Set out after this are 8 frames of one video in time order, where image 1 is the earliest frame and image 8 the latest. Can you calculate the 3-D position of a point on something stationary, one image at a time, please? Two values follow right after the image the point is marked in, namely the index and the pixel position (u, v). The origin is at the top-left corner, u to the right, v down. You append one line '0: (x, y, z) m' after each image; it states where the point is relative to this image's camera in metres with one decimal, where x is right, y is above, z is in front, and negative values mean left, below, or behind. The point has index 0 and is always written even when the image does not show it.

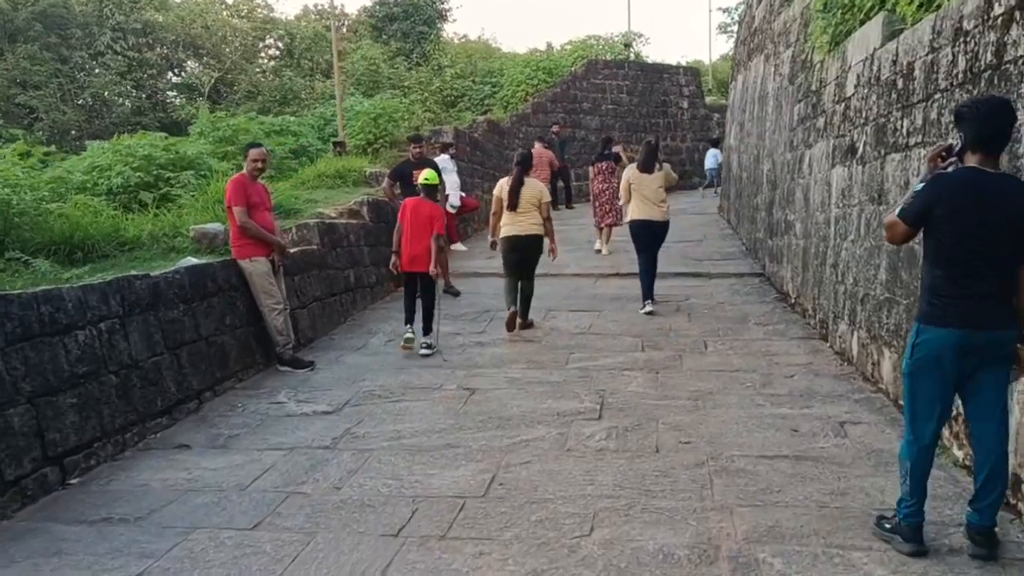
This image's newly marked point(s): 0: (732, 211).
0: (+3.5, +1.2, +13.5) m
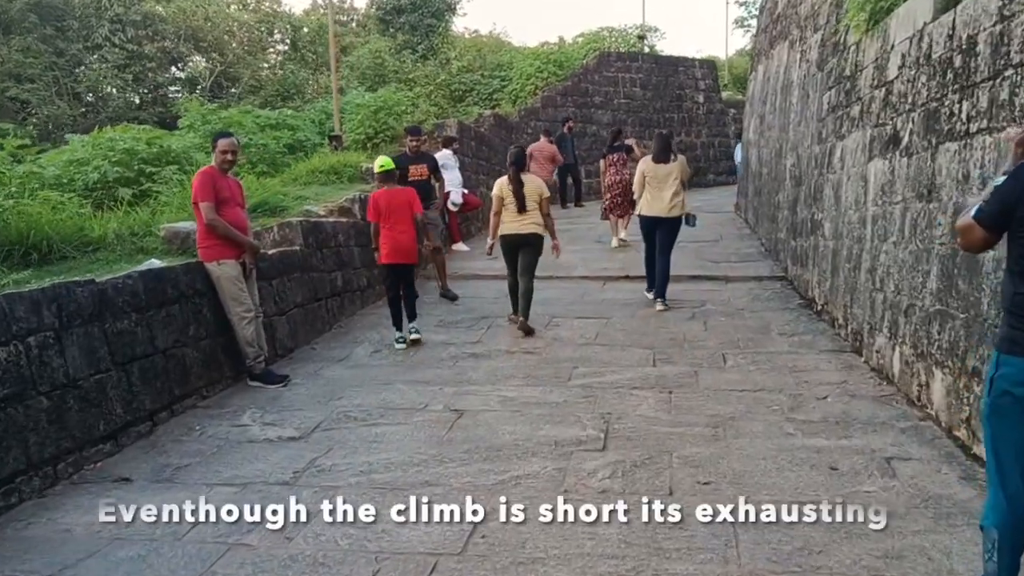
0: (+3.6, +1.2, +12.8) m
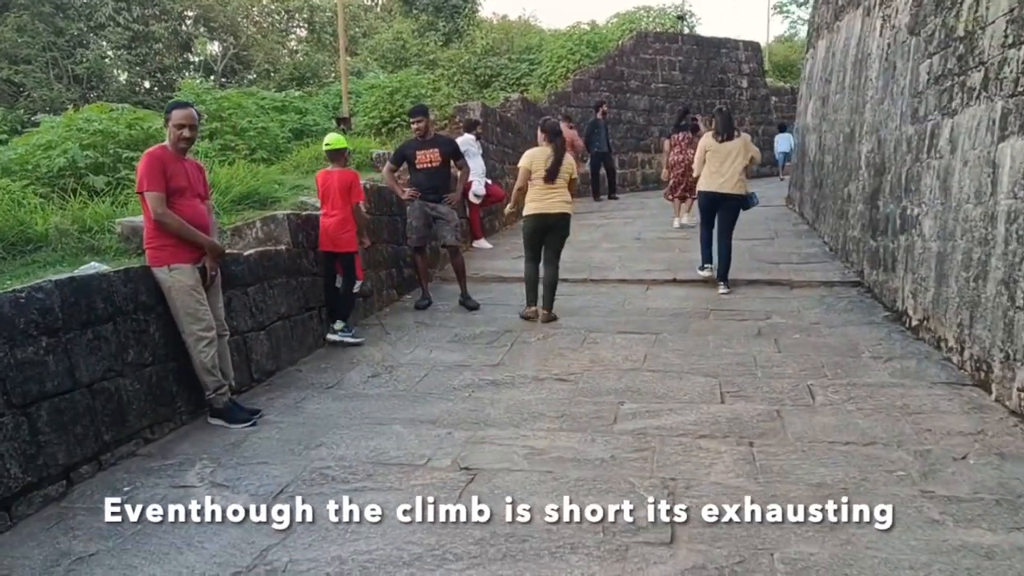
0: (+4.0, +1.2, +11.4) m
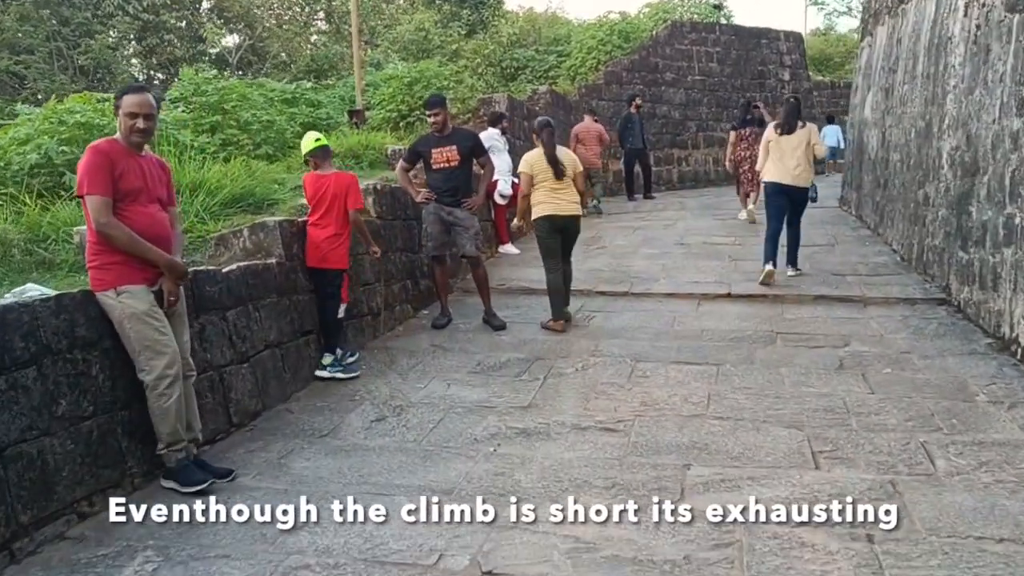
0: (+4.3, +1.0, +10.3) m
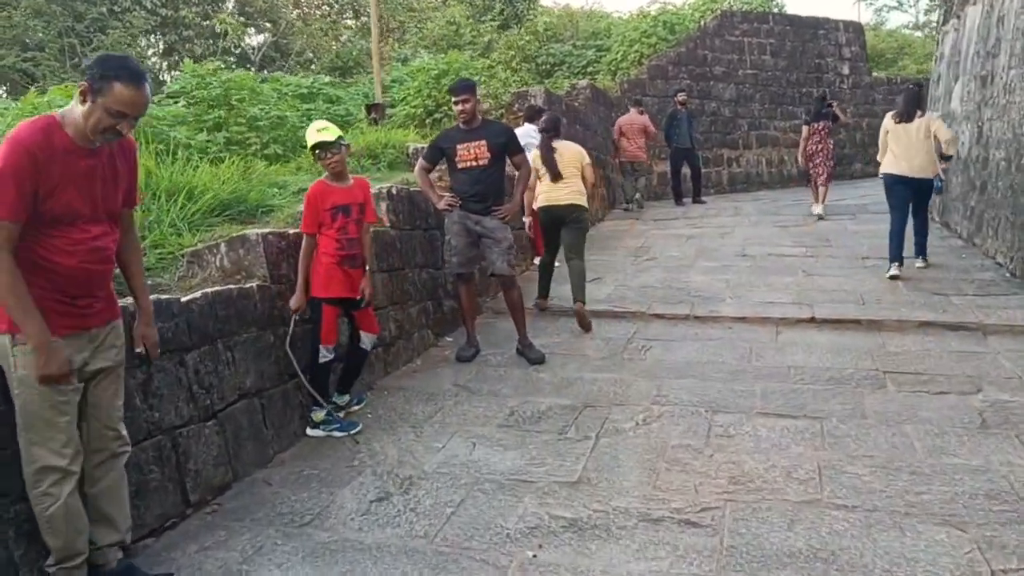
0: (+4.8, +0.8, +9.0) m
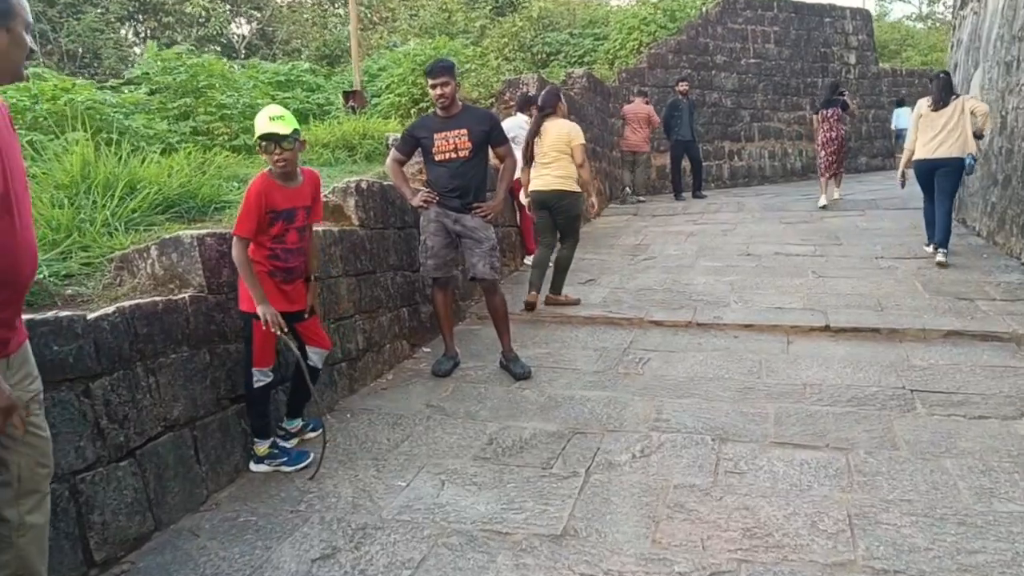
0: (+4.6, +0.8, +8.5) m
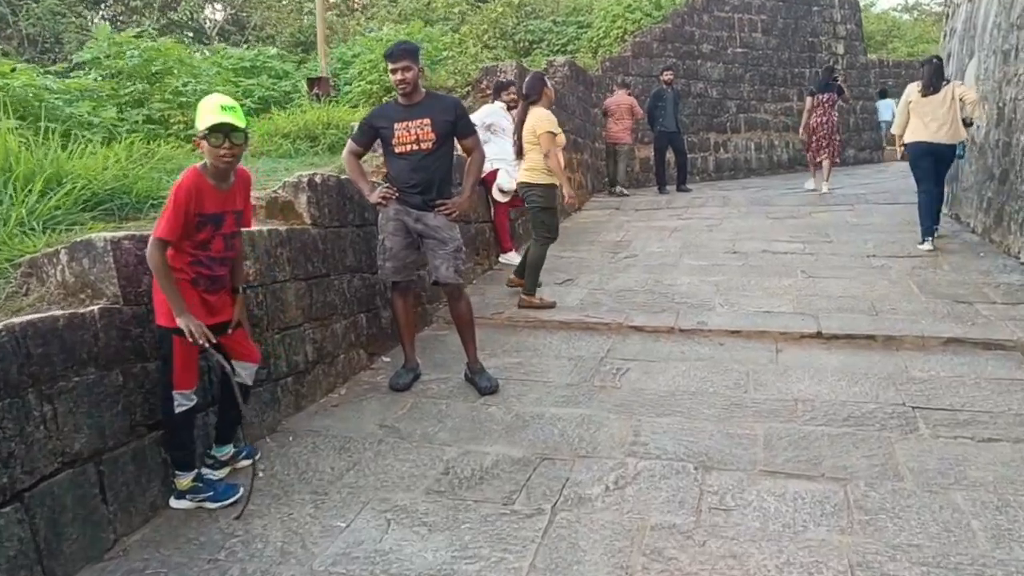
0: (+4.4, +0.8, +8.1) m
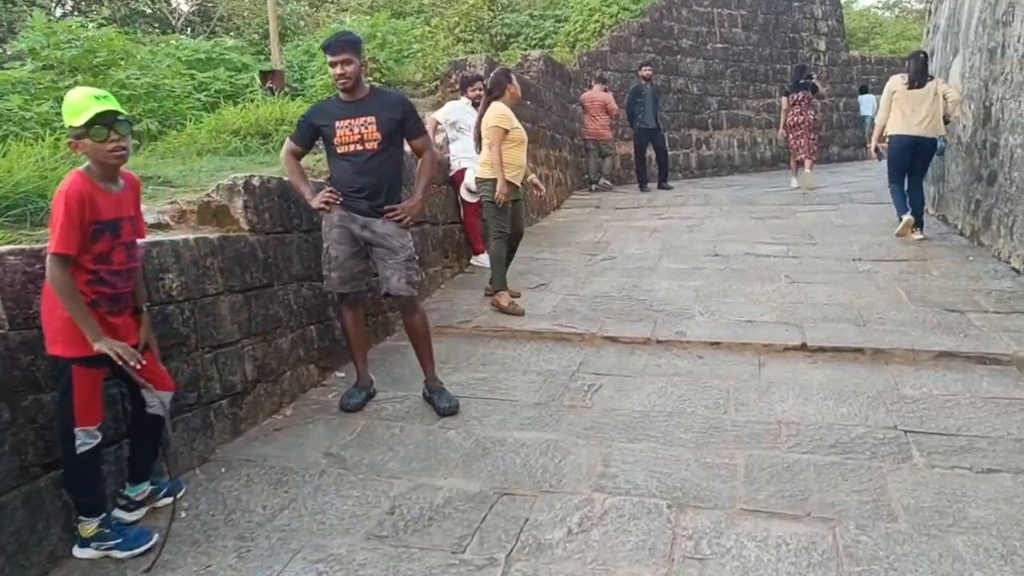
0: (+4.2, +0.8, +7.8) m
